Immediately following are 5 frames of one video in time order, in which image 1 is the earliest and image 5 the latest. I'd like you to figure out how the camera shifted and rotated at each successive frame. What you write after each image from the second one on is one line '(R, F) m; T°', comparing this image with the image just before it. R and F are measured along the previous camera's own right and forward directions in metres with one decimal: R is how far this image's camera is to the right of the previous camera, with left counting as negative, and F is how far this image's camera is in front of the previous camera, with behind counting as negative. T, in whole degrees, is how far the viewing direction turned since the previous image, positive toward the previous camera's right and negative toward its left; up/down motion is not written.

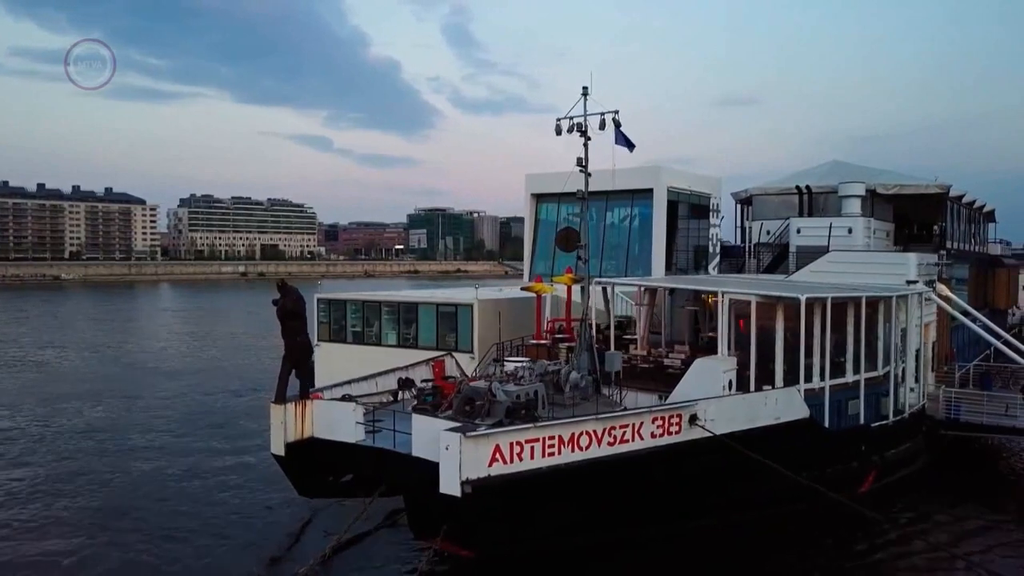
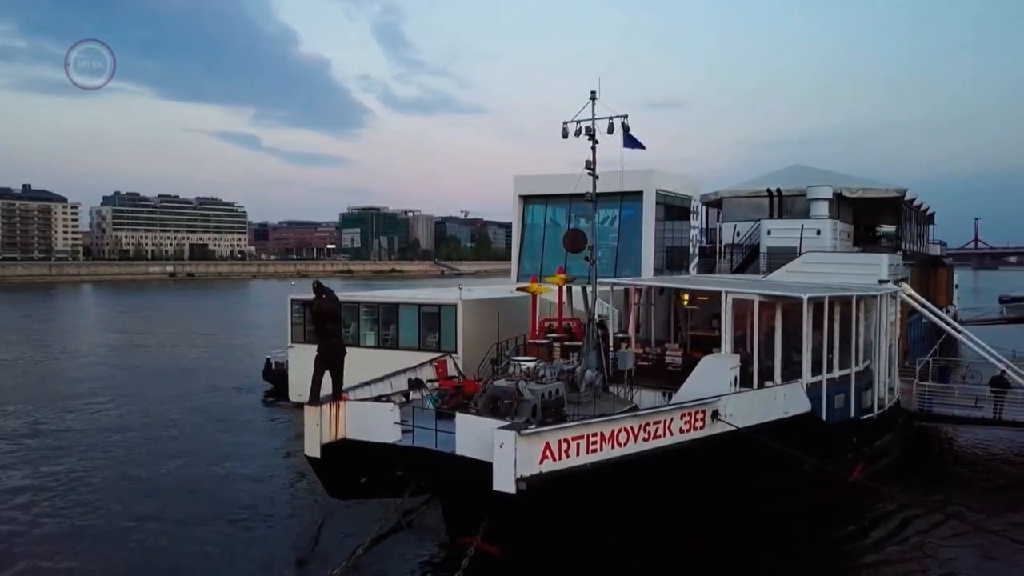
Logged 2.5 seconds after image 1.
(-1.3, -0.1) m; +5°
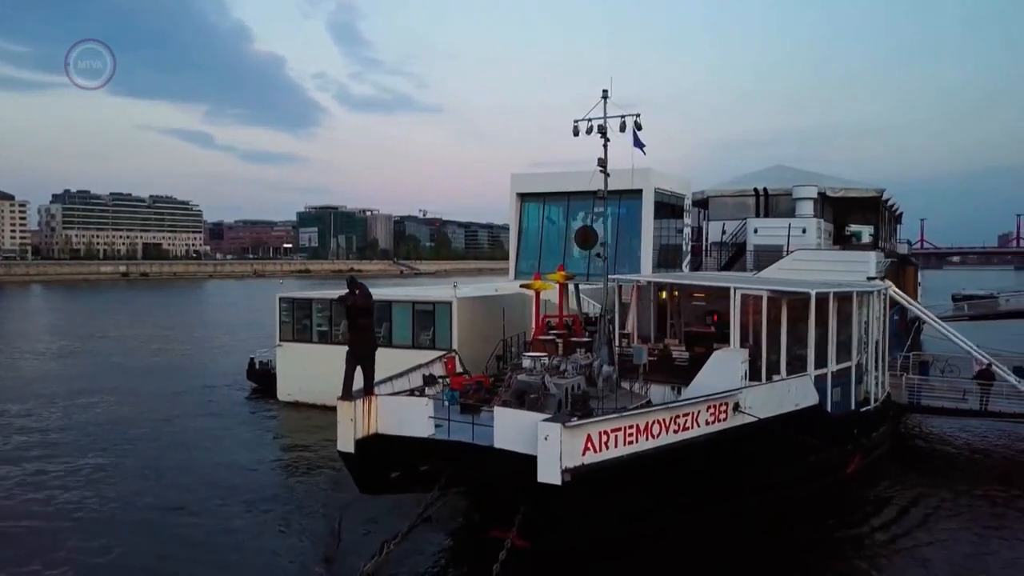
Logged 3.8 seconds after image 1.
(-0.9, -0.1) m; +3°
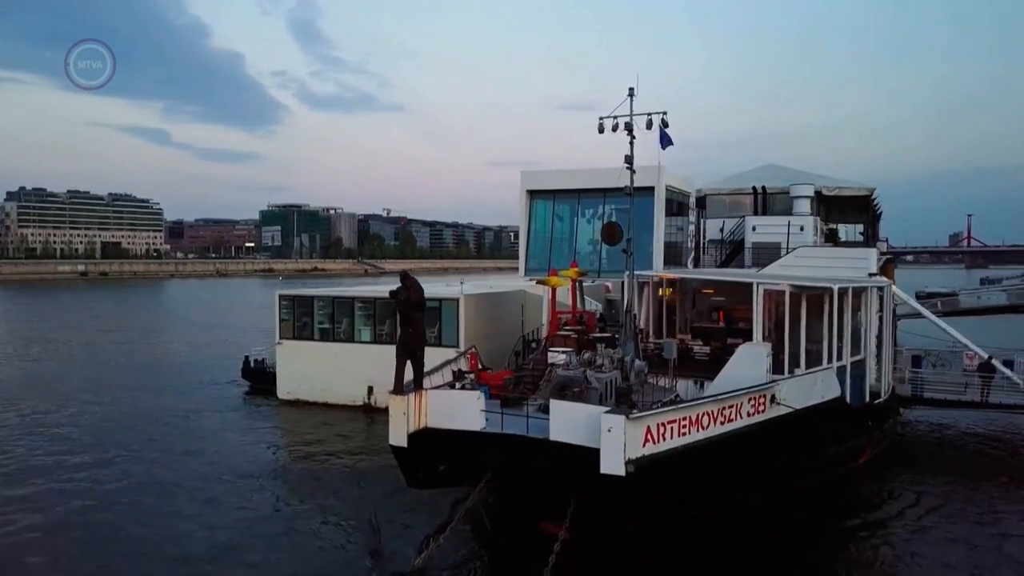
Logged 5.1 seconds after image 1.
(-1.1, -0.1) m; +2°
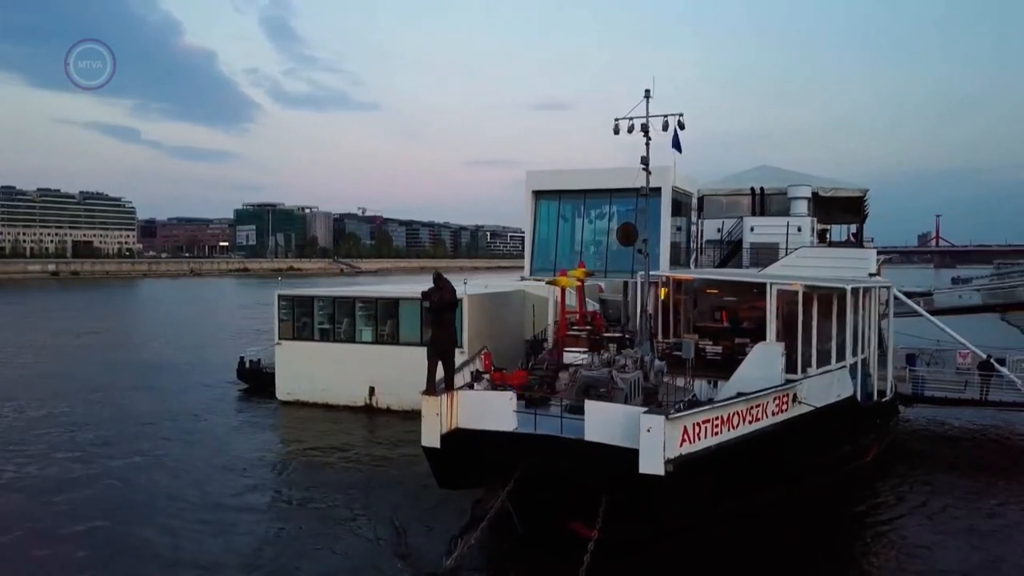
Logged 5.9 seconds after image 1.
(-0.7, 0.0) m; +2°
